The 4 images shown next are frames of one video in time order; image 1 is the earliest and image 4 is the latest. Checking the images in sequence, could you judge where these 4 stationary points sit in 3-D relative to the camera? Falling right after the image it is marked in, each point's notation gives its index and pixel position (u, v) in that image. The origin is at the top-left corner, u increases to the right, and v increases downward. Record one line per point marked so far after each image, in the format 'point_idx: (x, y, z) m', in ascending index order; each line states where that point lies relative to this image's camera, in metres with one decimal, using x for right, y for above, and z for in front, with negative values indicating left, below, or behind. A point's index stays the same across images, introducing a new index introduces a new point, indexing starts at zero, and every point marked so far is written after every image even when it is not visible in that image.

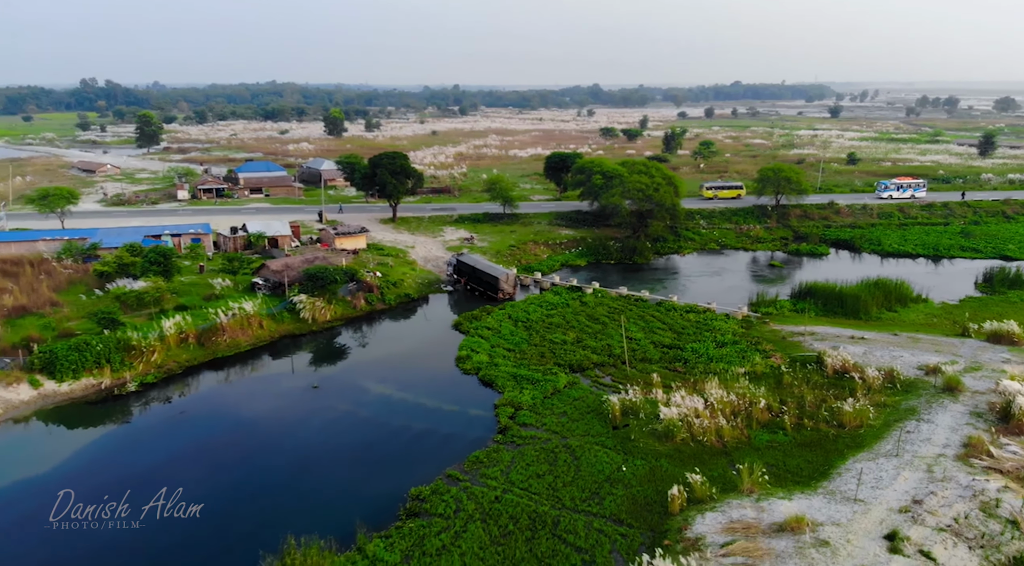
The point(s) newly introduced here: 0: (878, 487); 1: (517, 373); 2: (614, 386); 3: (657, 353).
0: (+5.1, -2.9, +10.4) m
1: (0.0, -1.9, +15.7) m
2: (+2.0, -2.0, +14.9) m
3: (+3.2, -1.5, +16.1) m
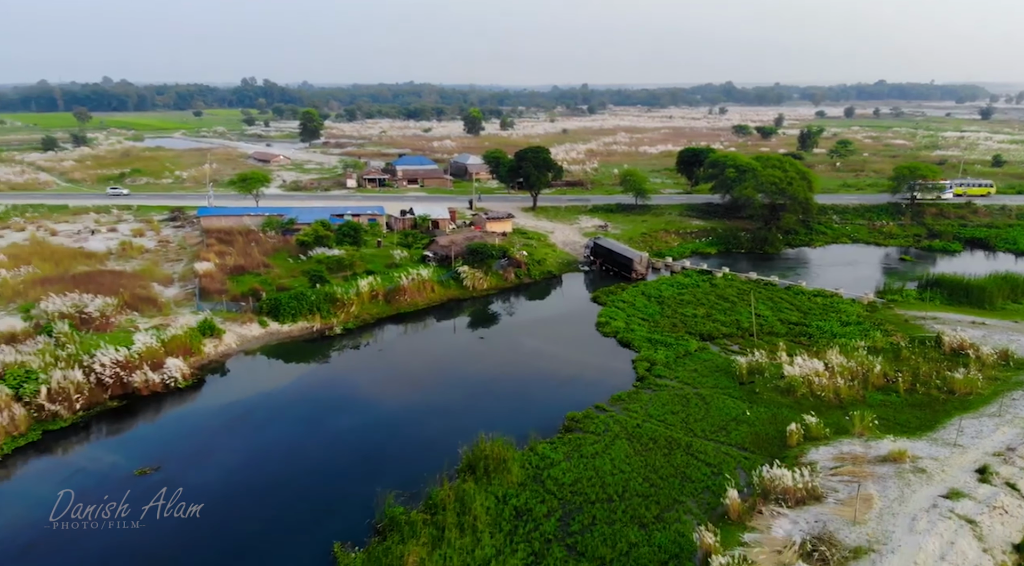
0: (+7.5, -2.5, +11.9) m
1: (+3.4, -1.3, +18.0) m
2: (+5.2, -1.5, +16.9) m
3: (+6.6, -1.0, +17.9) m
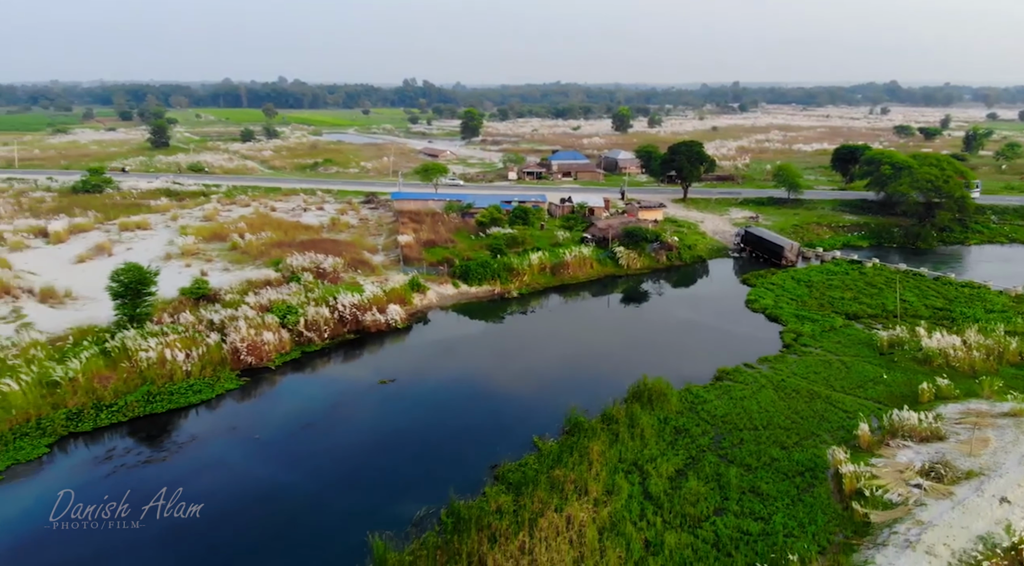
0: (+10.6, -2.2, +13.3) m
1: (+7.7, -0.8, +20.0) m
2: (+9.4, -1.1, +18.5) m
3: (+10.9, -0.7, +19.3) m
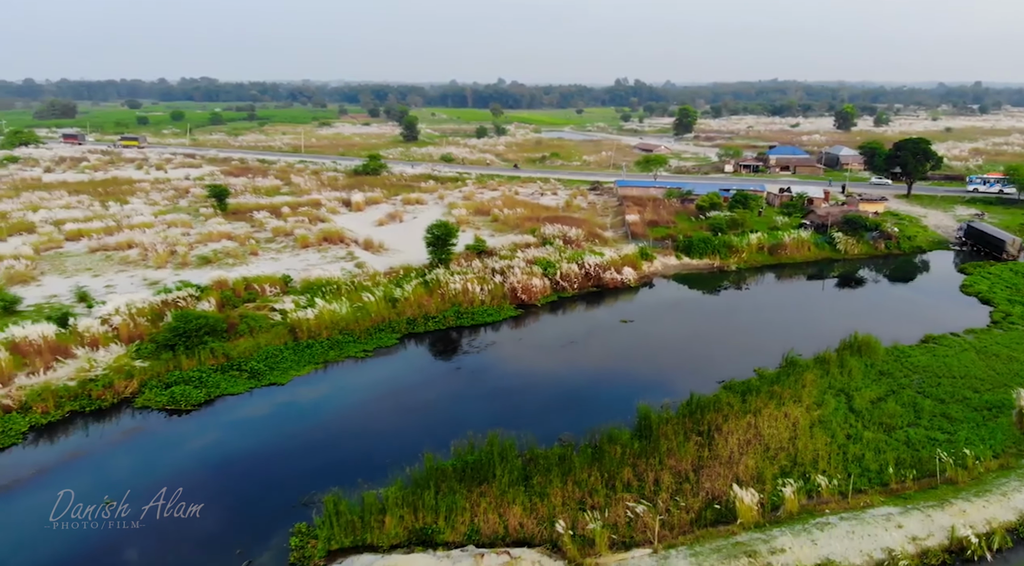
0: (+15.6, -2.0, +14.4) m
1: (+14.7, -0.5, +21.7) m
2: (+15.9, -0.8, +19.9) m
3: (+17.5, -0.6, +20.2) m
